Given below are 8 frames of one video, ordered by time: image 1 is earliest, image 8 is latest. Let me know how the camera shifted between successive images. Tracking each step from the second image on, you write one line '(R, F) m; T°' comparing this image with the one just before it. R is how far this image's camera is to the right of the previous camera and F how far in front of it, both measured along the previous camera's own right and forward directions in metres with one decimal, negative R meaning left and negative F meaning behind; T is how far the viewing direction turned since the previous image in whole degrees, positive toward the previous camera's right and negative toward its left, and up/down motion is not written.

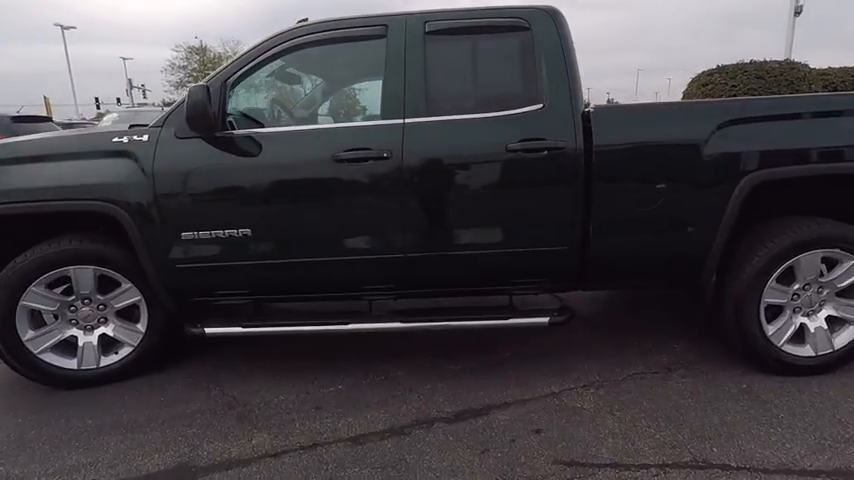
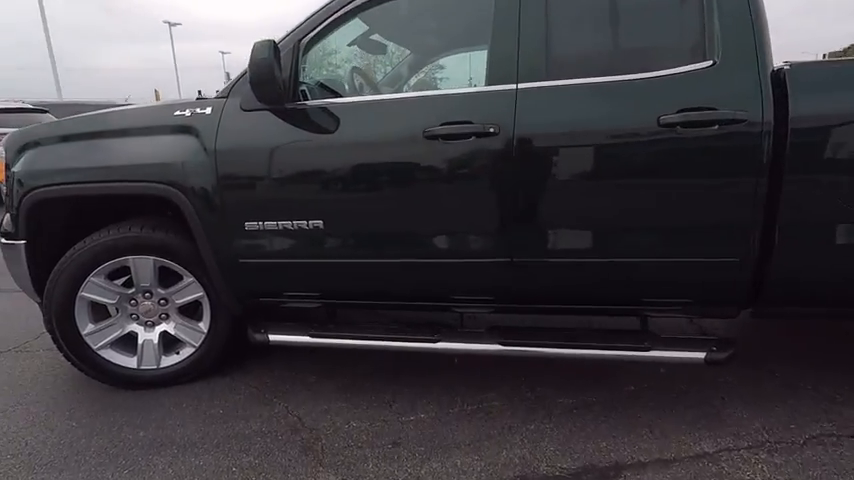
(-0.2, +0.7) m; -9°
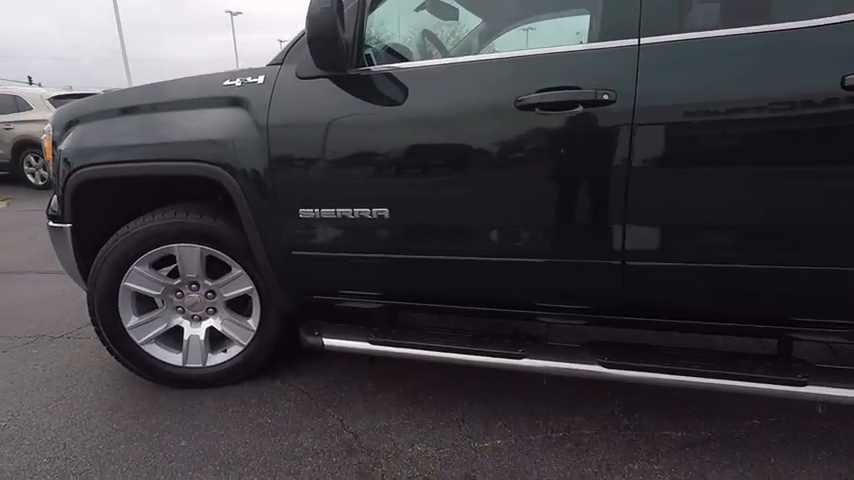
(-0.2, +0.5) m; -6°
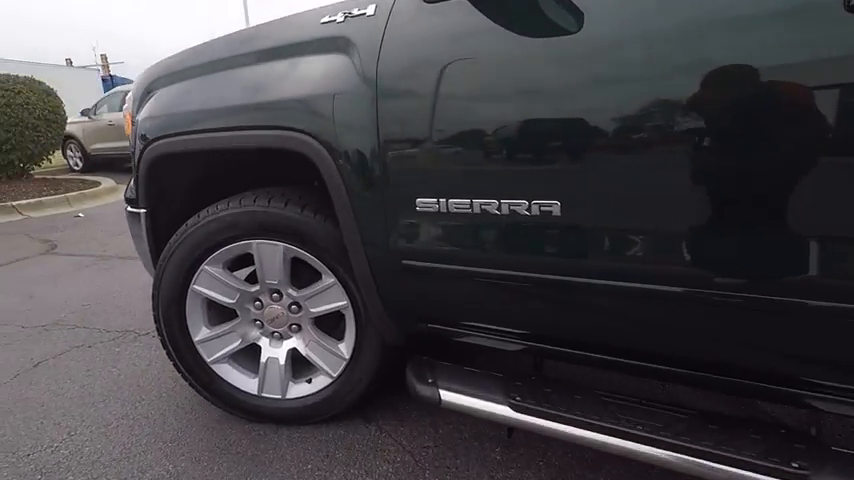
(-0.3, +0.9) m; -12°
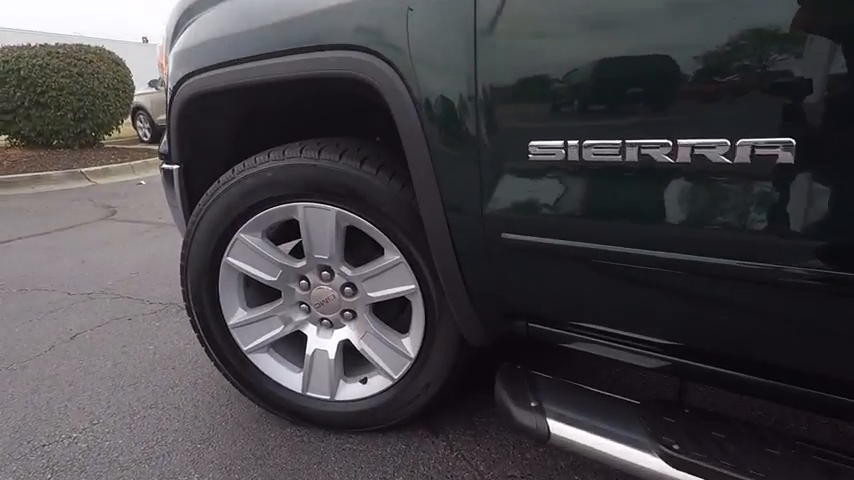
(-0.1, +0.5) m; -6°
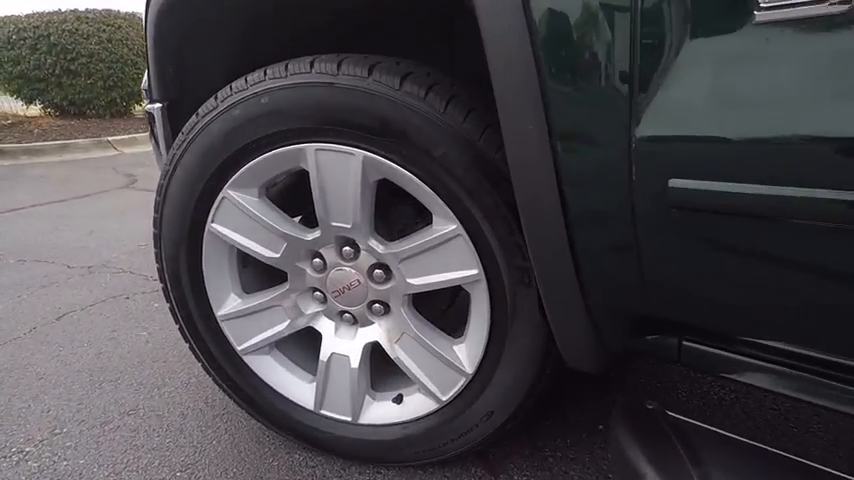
(-0.1, +0.6) m; -4°
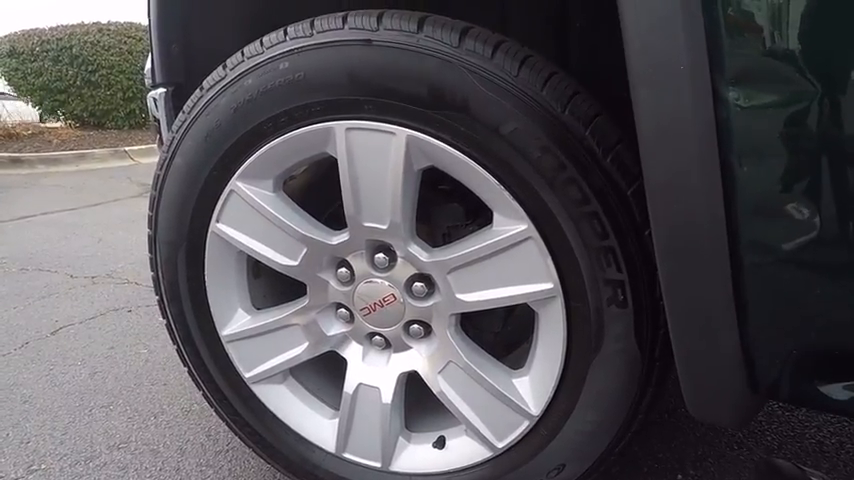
(-0.1, +0.2) m; -2°
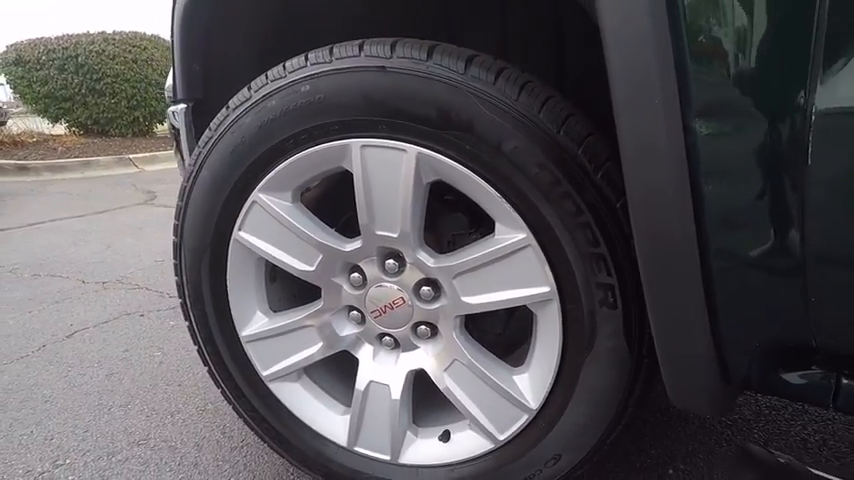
(0.0, -0.1) m; 0°
